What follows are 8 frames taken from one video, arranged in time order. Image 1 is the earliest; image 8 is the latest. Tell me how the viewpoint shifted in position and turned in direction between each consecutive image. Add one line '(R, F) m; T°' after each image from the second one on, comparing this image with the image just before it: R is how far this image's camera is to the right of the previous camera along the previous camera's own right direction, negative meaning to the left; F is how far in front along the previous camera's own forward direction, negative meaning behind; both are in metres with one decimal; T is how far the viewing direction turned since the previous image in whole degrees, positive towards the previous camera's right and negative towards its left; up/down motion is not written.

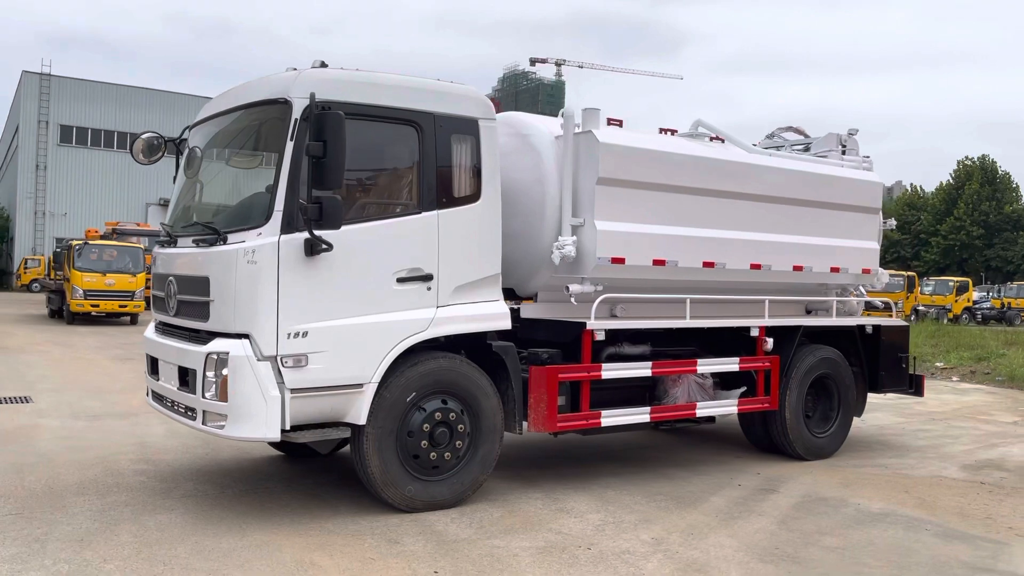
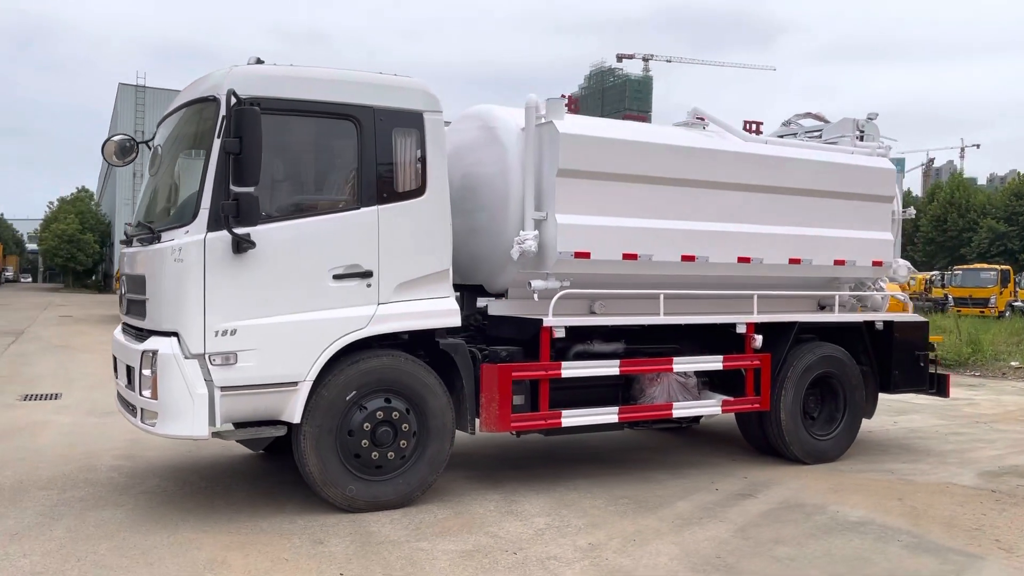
(+0.9, +0.2) m; -6°
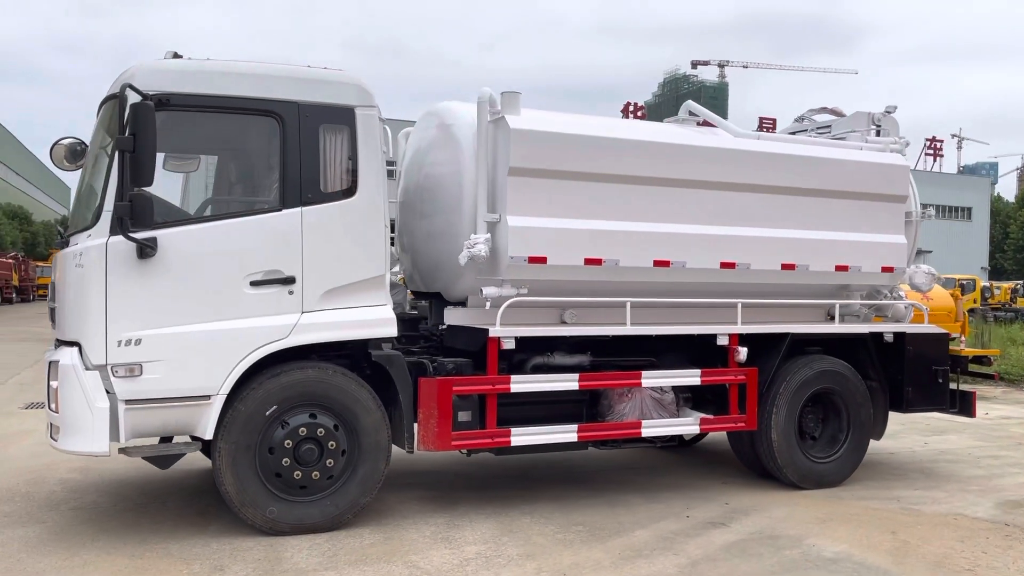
(+0.8, +0.5) m; -5°
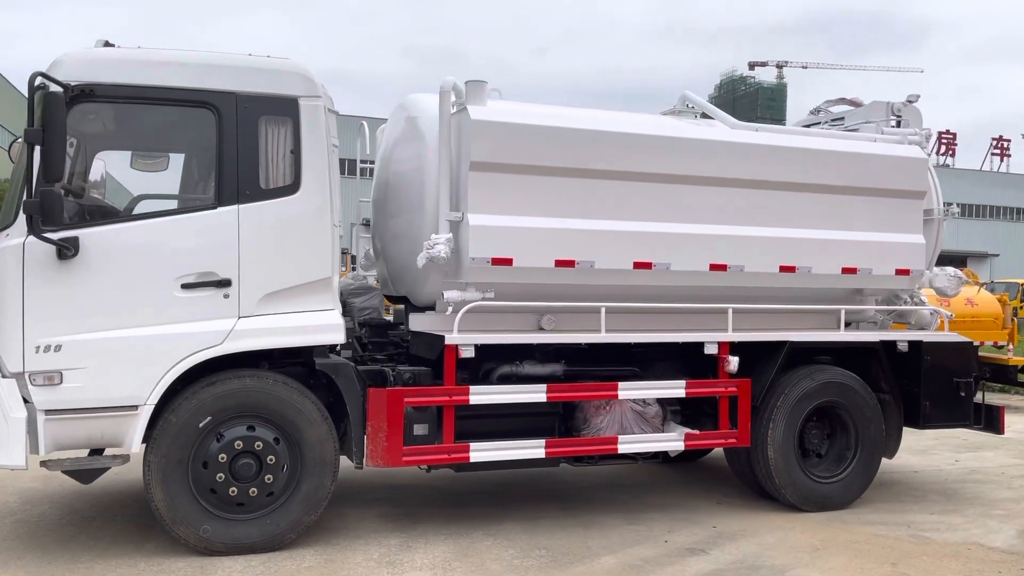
(+0.5, +0.4) m; -4°
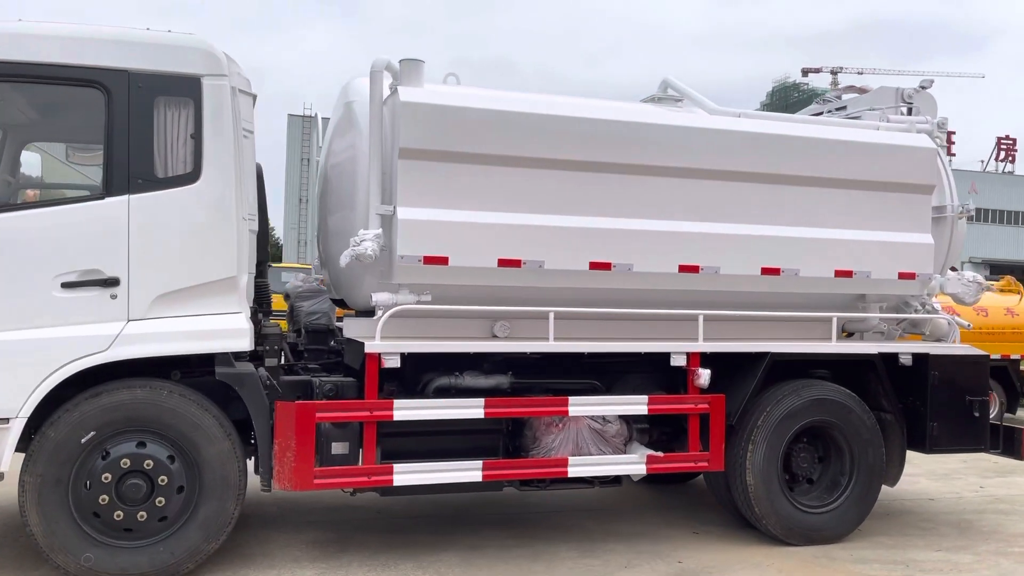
(+0.6, +0.6) m; -3°
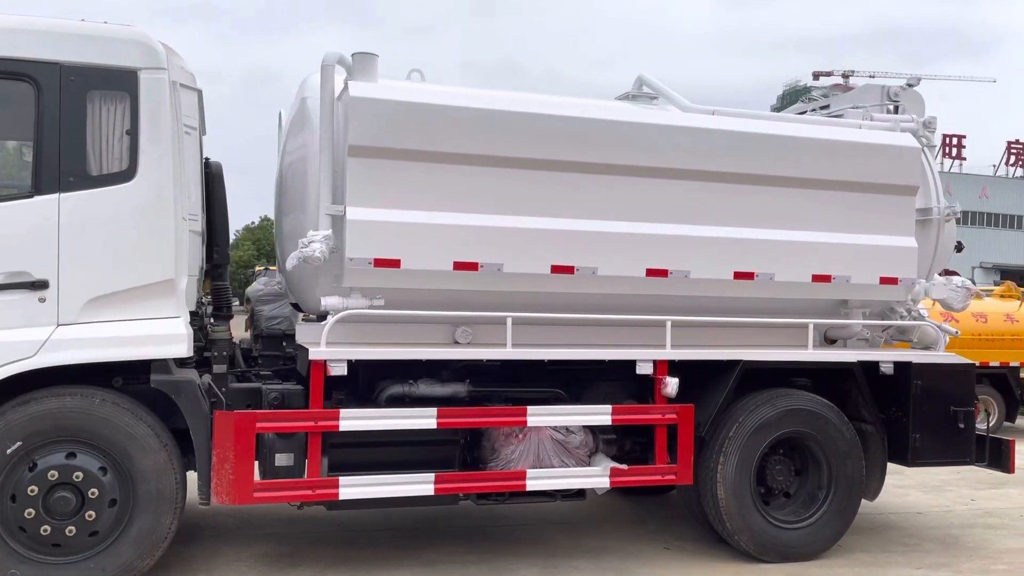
(+0.3, +0.2) m; -1°
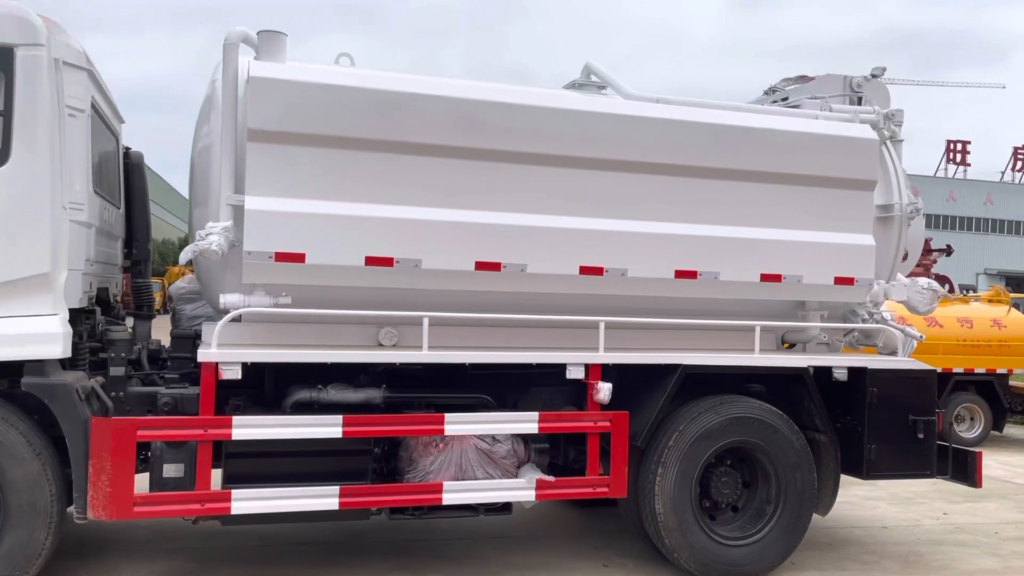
(+0.4, +0.3) m; 0°
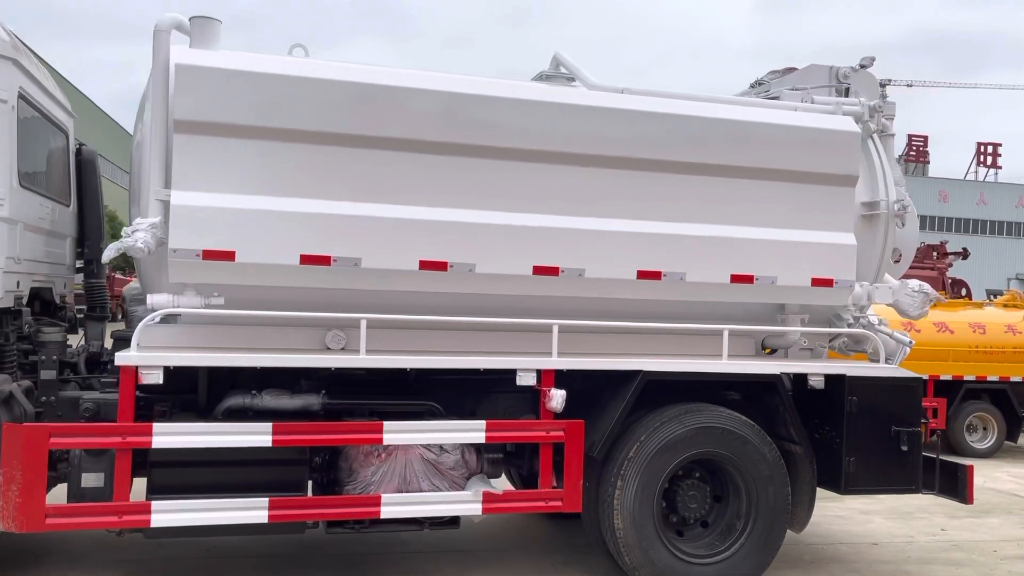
(+0.4, +0.3) m; -2°
